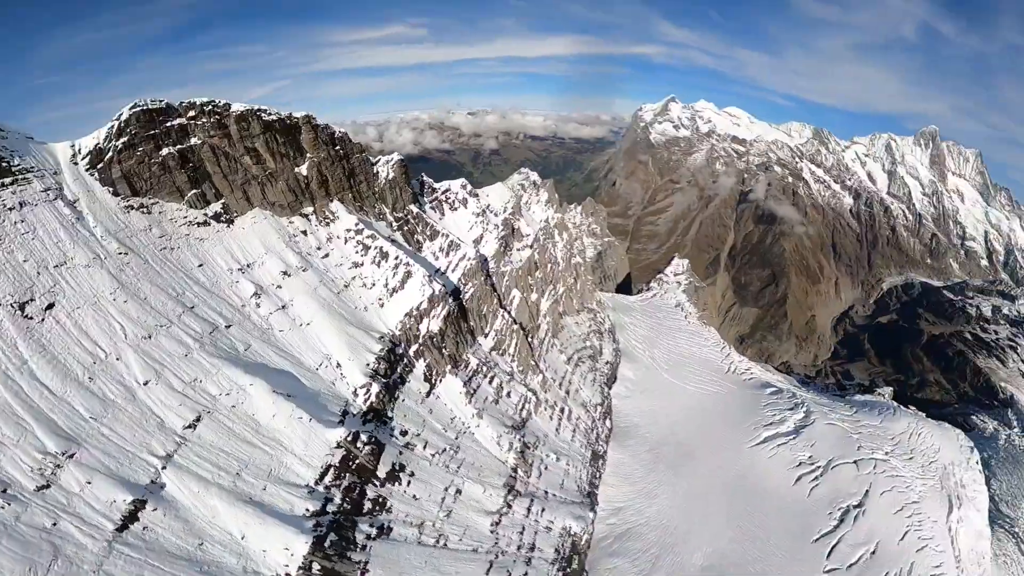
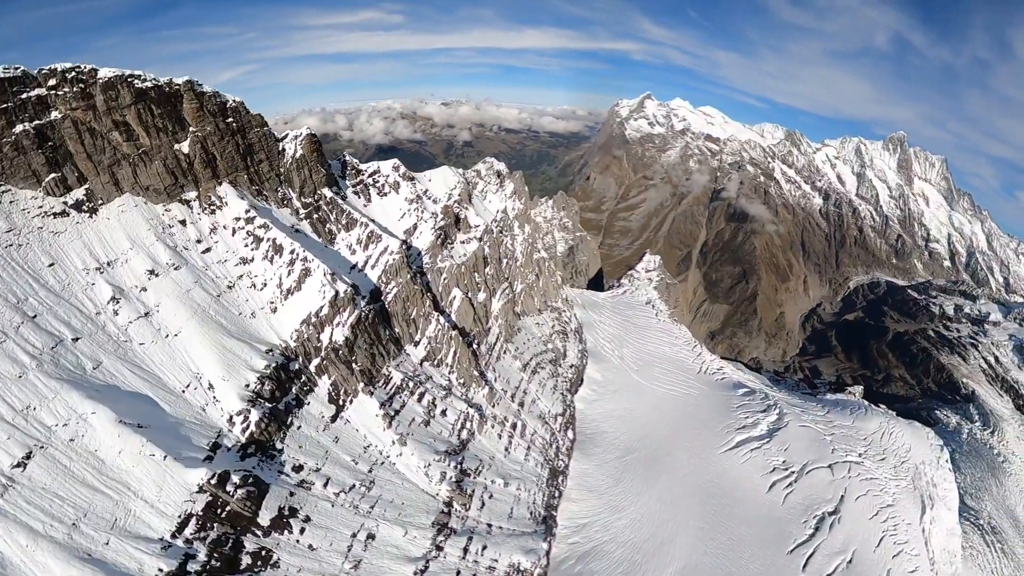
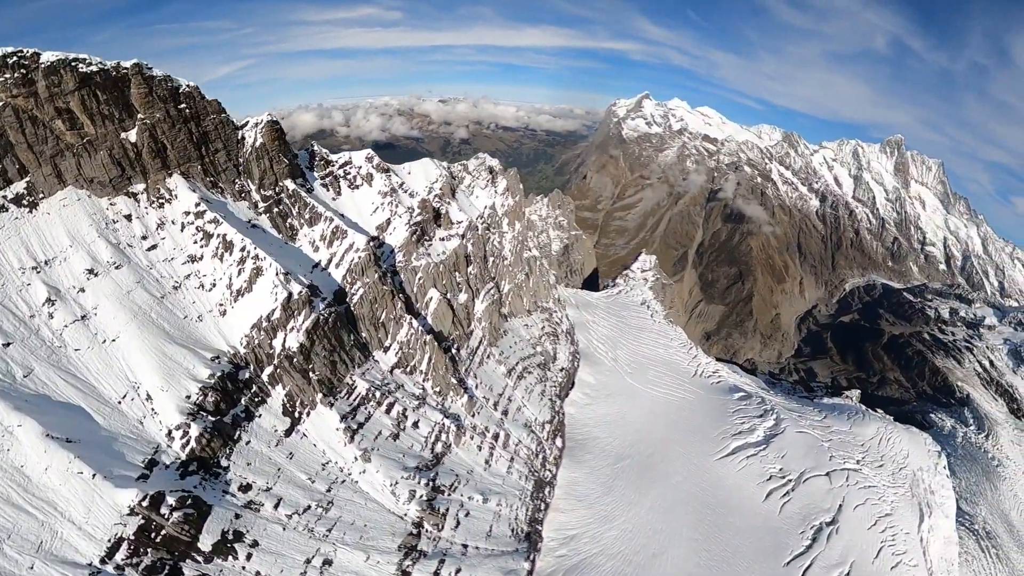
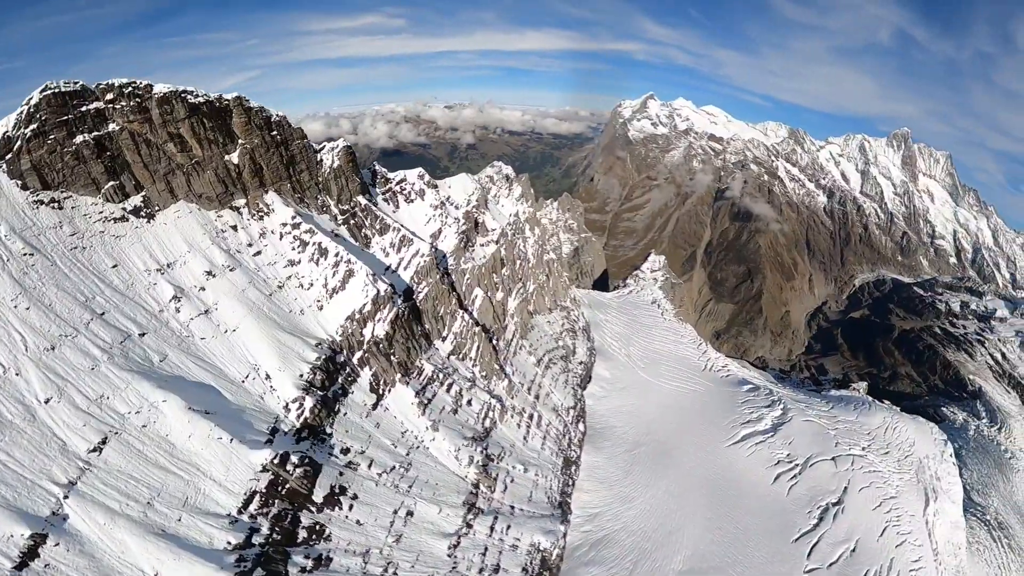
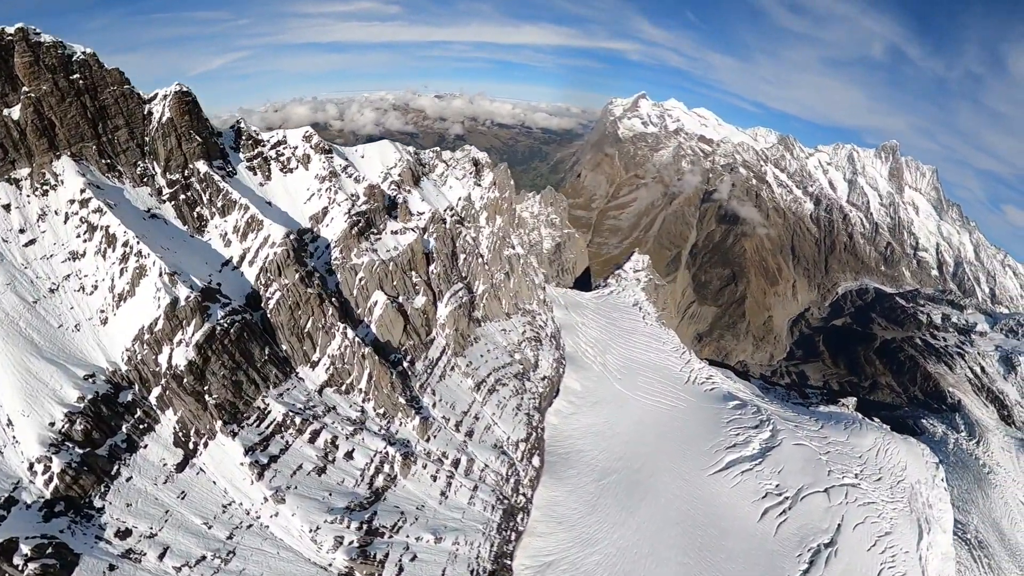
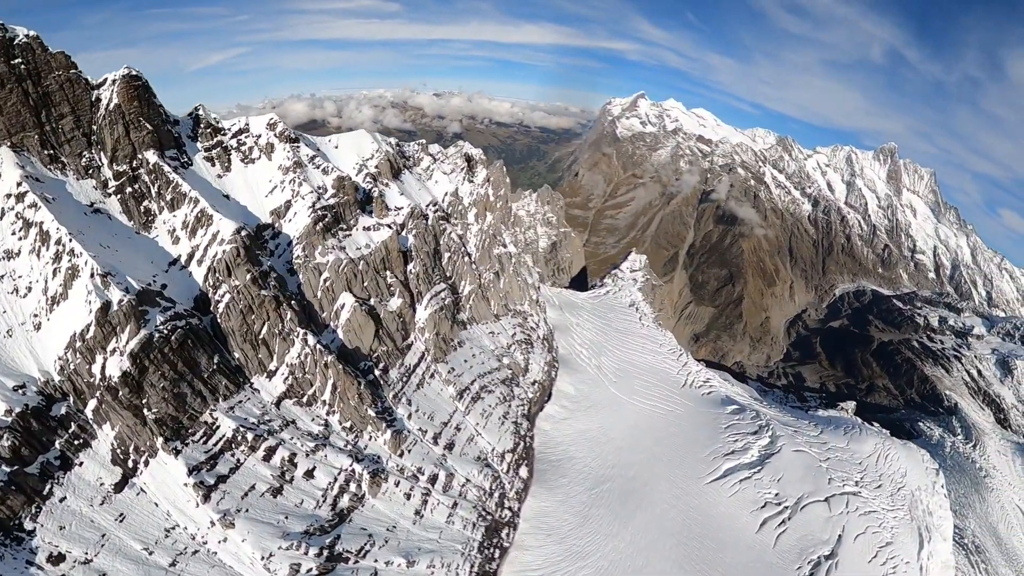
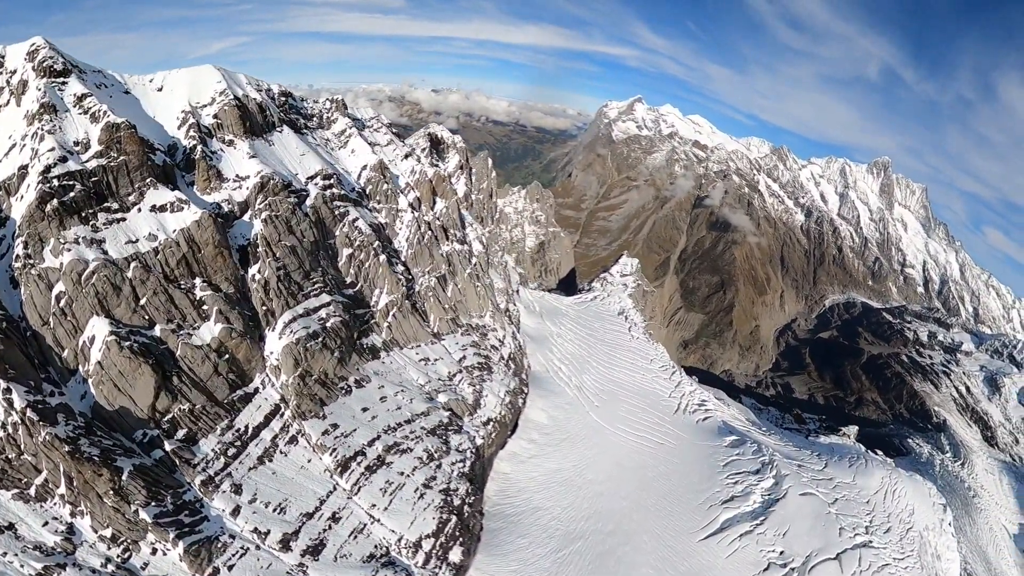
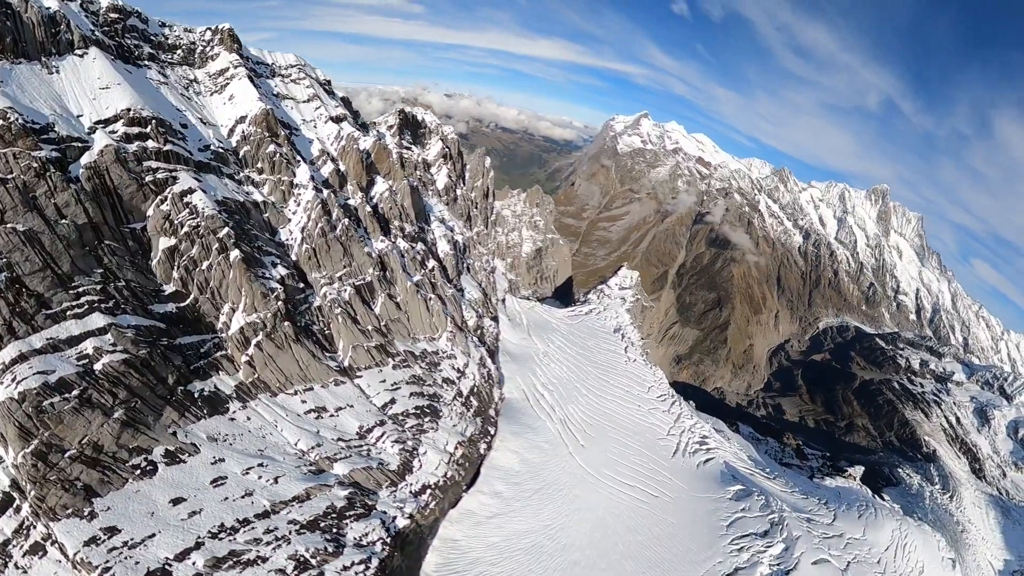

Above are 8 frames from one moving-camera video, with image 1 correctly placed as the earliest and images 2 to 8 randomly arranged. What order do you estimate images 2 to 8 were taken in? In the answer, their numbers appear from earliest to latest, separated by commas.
4, 2, 3, 5, 6, 7, 8
